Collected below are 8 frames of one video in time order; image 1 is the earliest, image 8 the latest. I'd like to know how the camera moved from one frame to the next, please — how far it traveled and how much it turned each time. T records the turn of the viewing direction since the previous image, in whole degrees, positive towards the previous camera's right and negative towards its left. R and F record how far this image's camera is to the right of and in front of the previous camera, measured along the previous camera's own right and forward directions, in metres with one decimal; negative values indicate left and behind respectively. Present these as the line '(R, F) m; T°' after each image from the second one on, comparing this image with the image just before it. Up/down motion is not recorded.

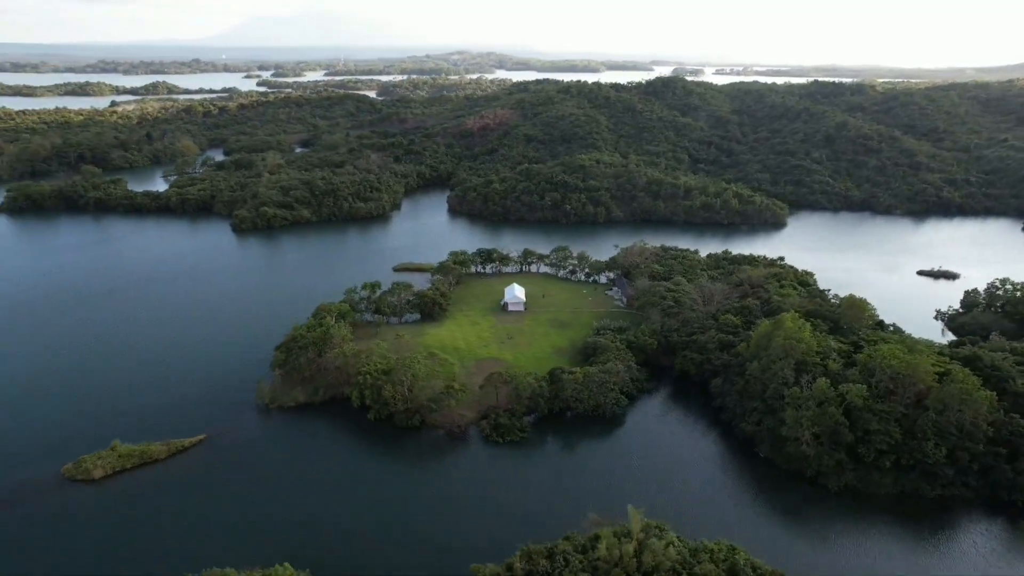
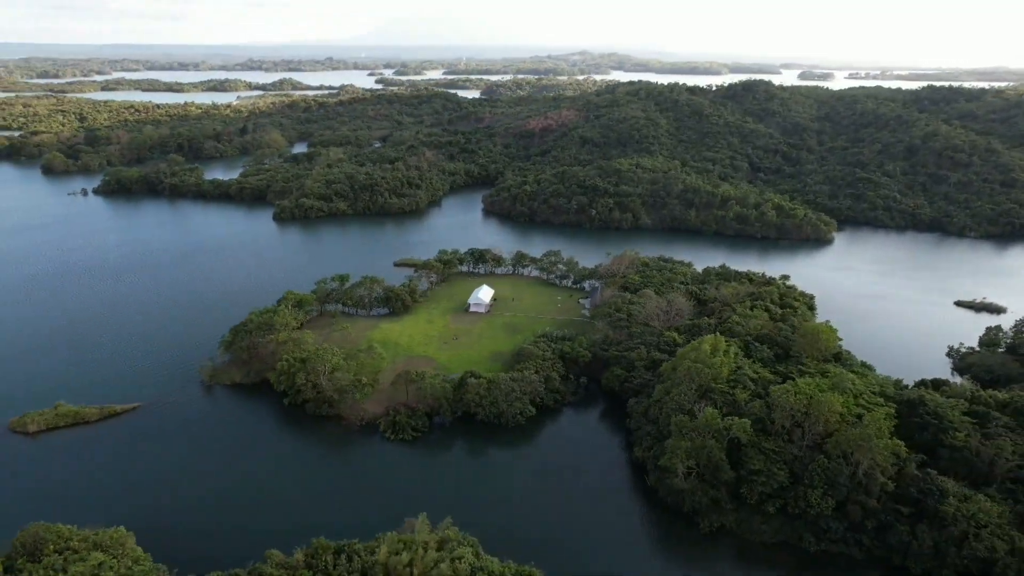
(+9.4, +1.0) m; -10°
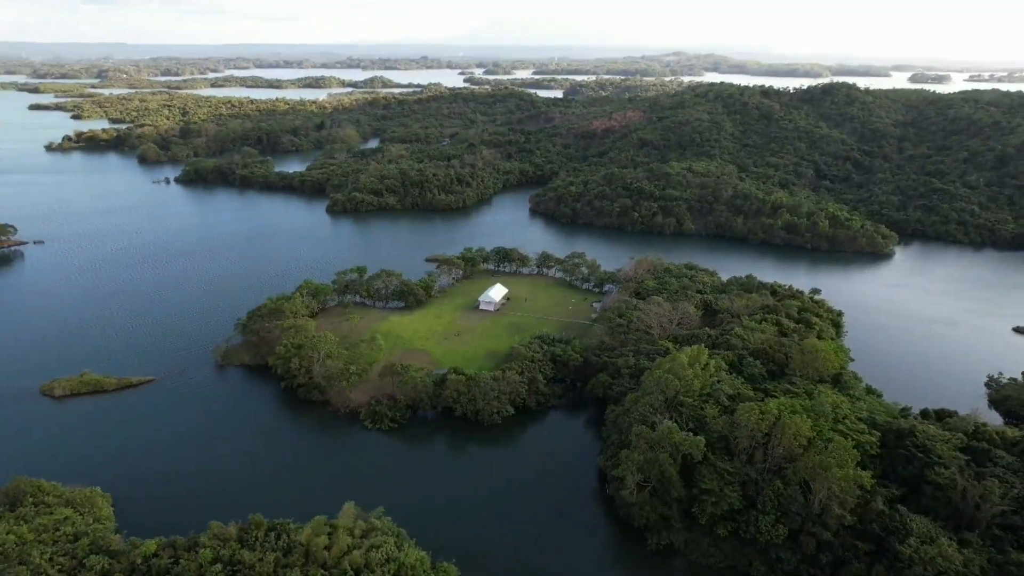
(+4.7, +0.3) m; -8°
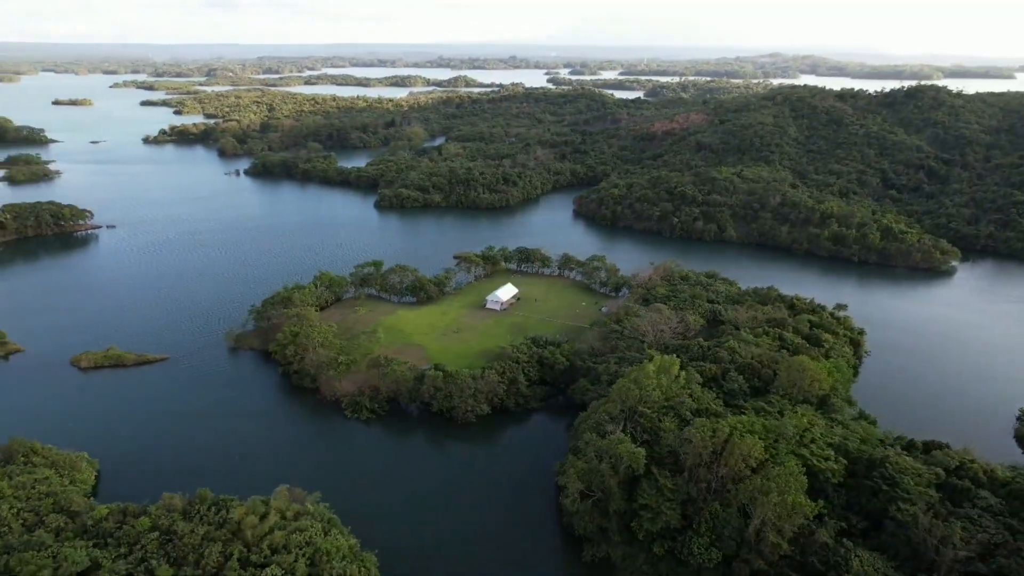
(+4.7, +0.3) m; -7°
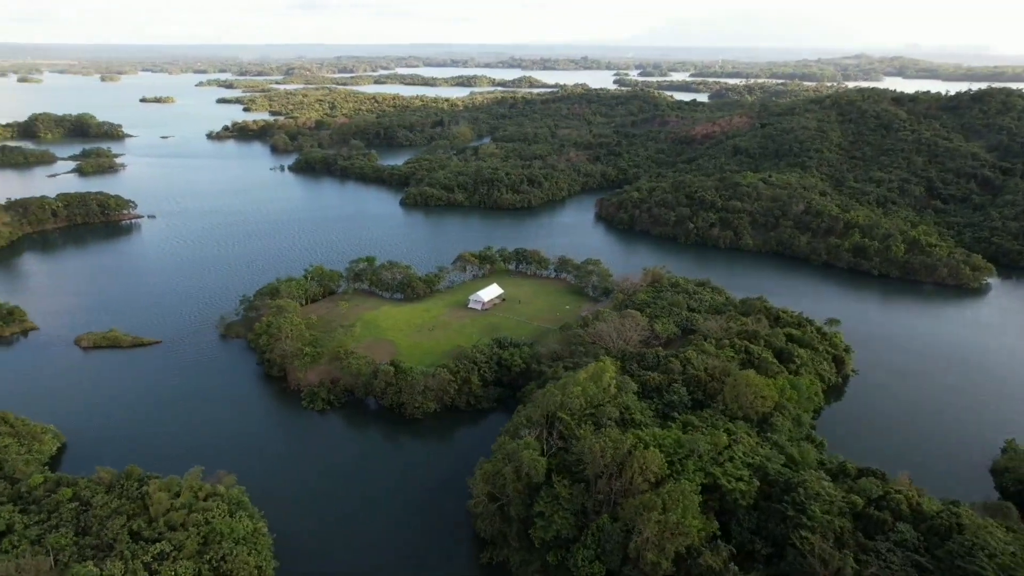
(+5.4, +0.3) m; -6°
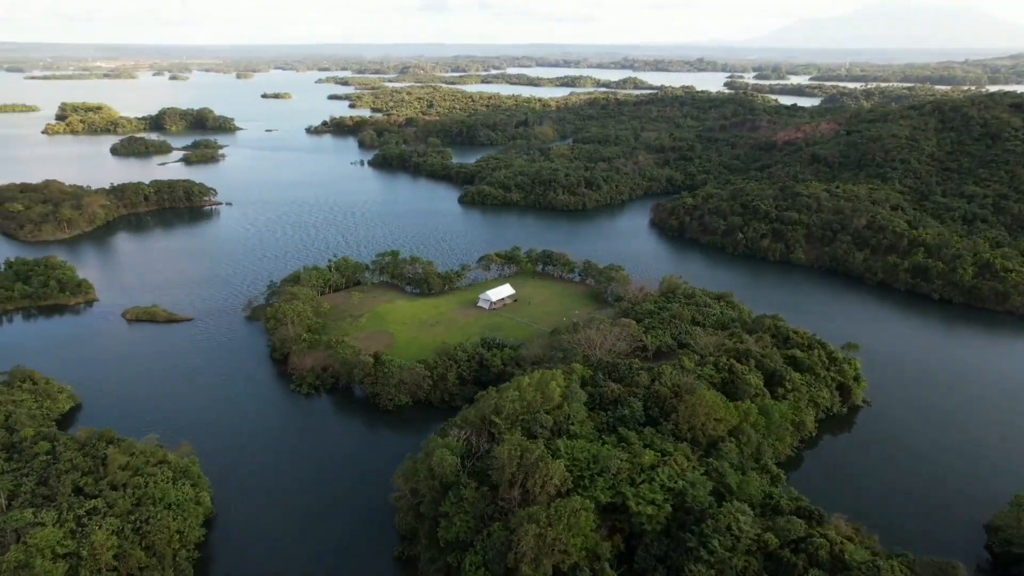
(+6.1, +0.6) m; -9°
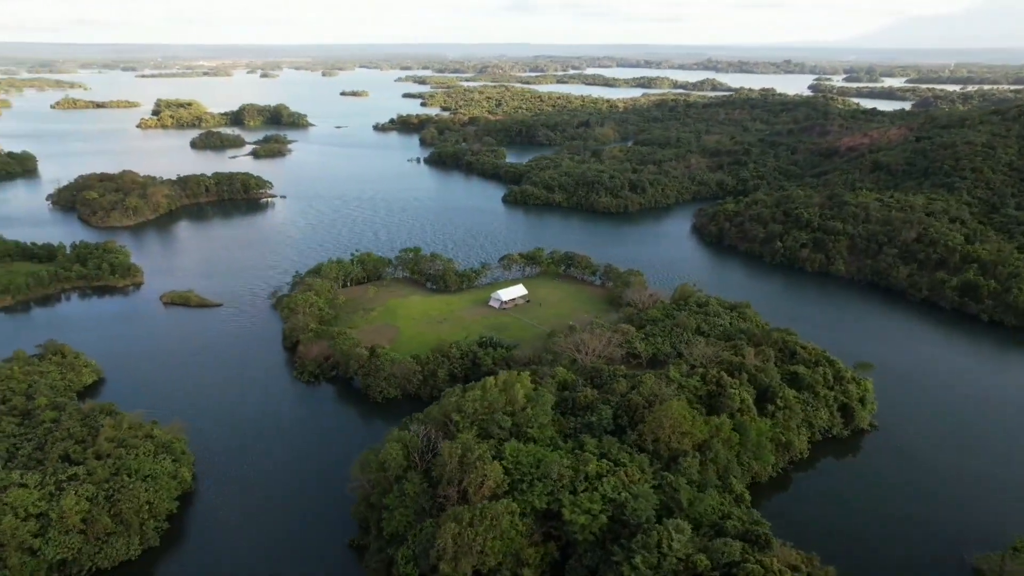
(+4.0, +0.2) m; -7°
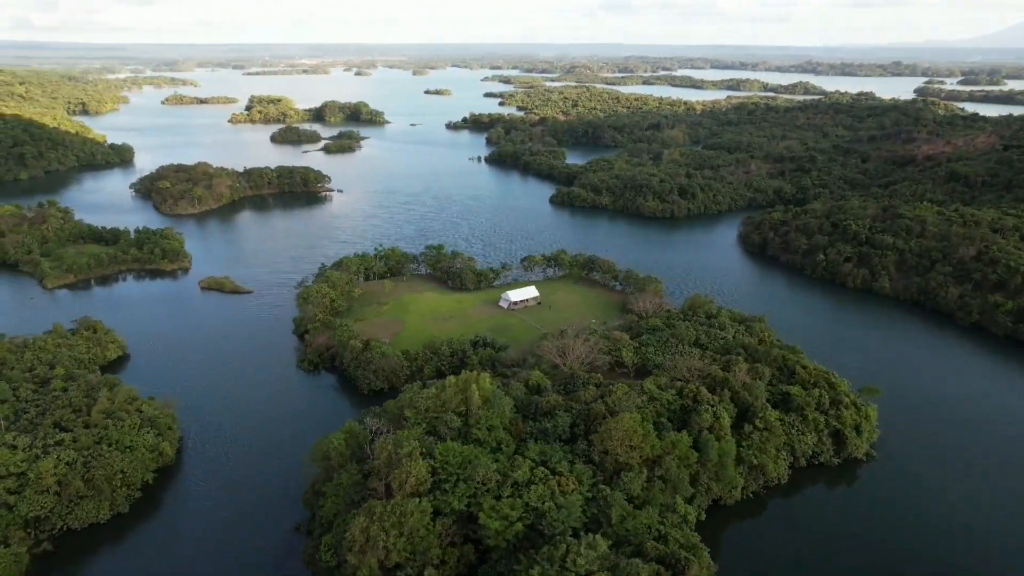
(+4.7, +0.4) m; -7°
